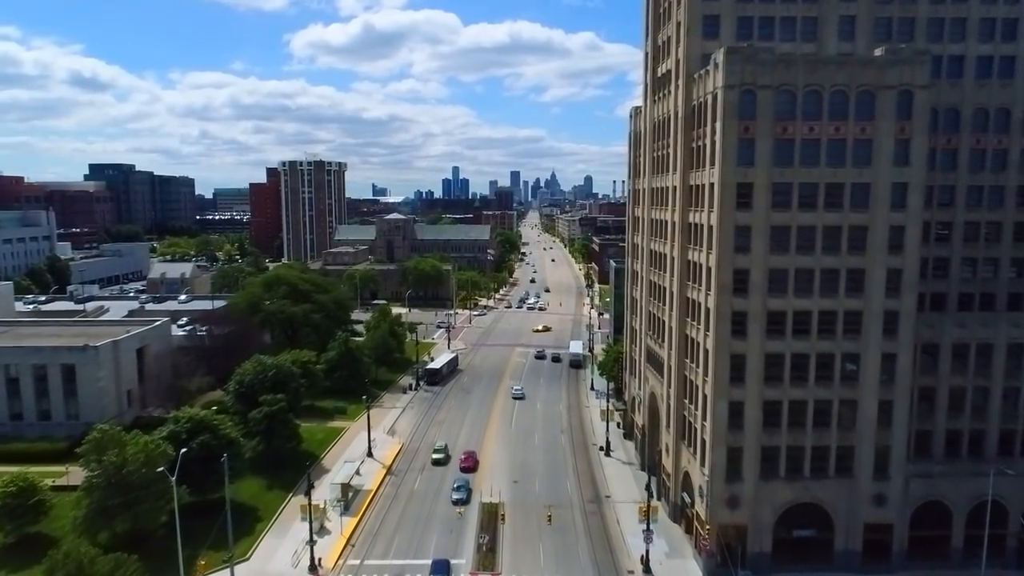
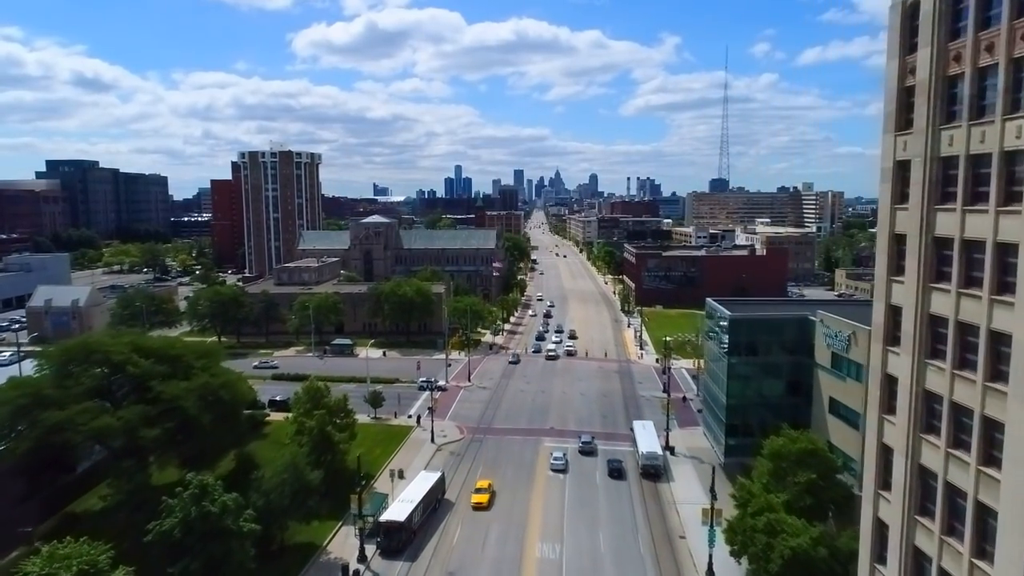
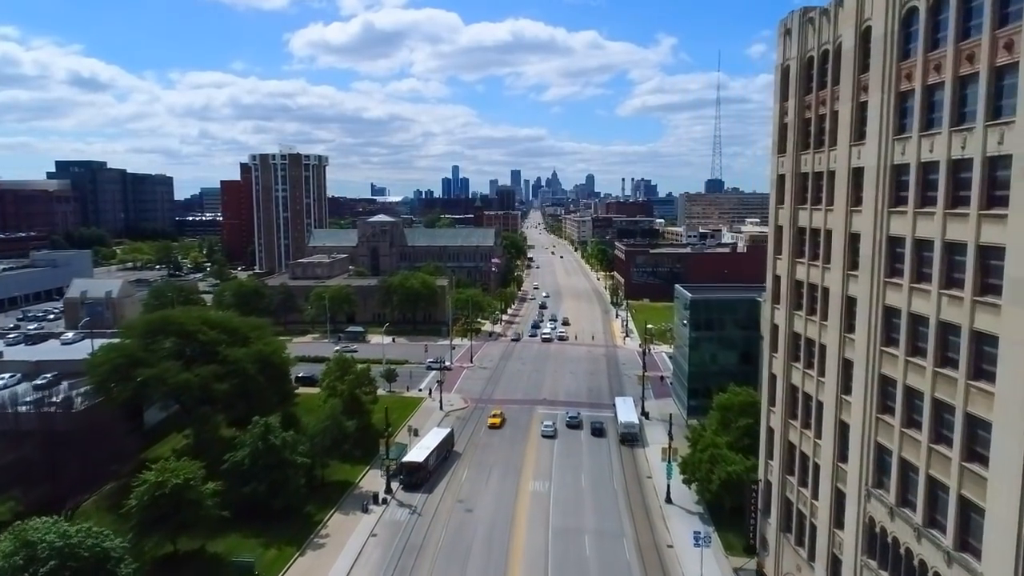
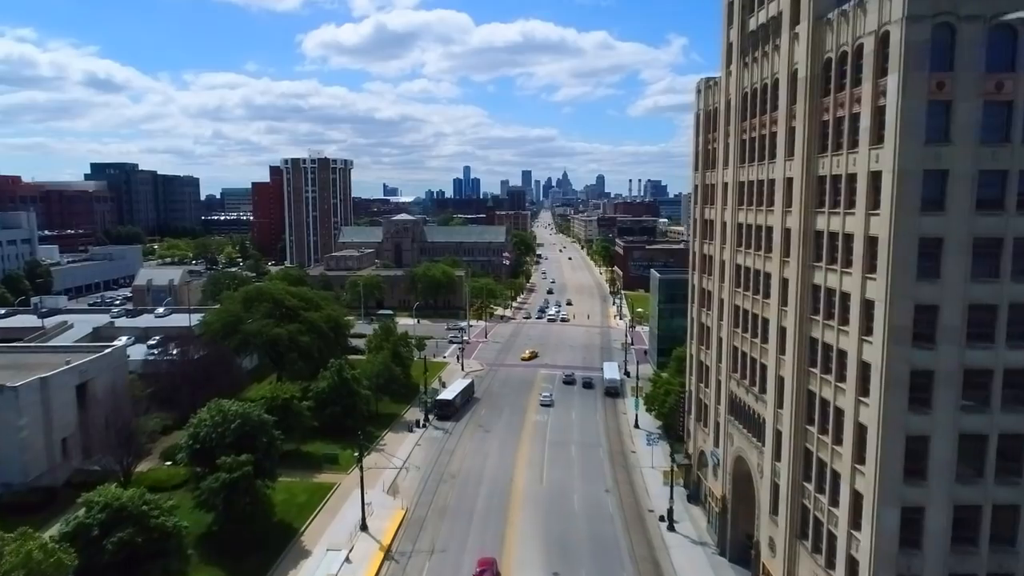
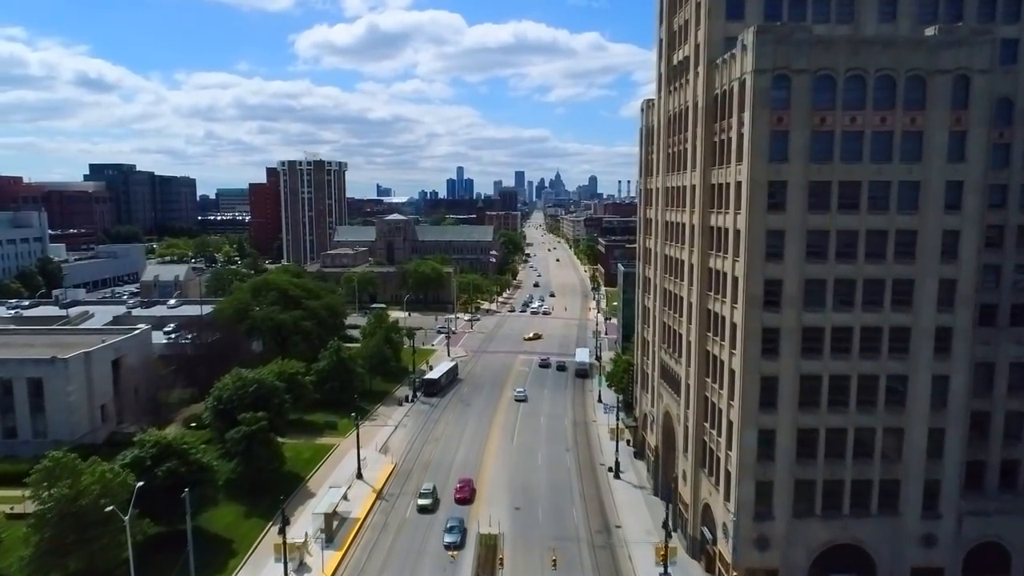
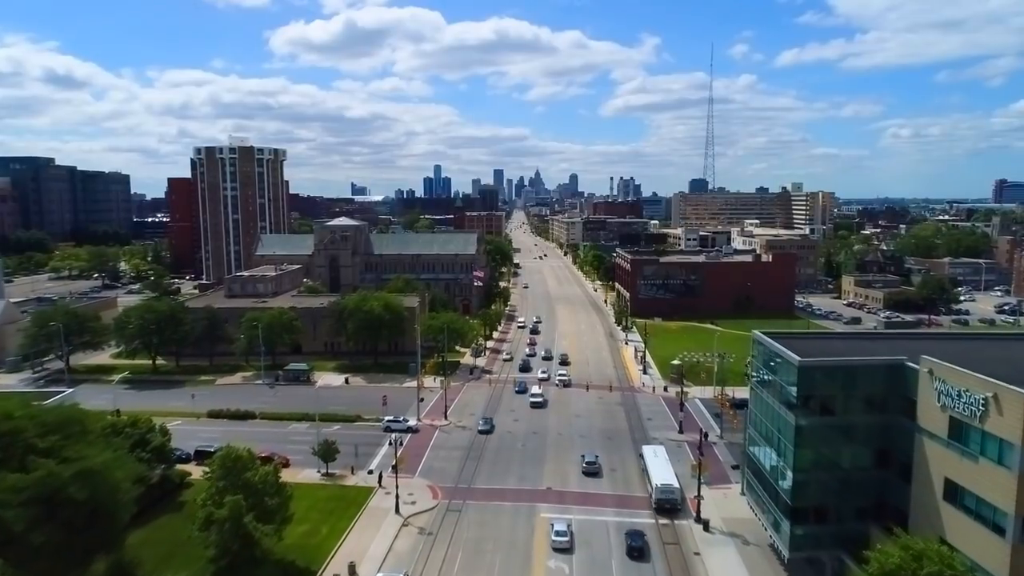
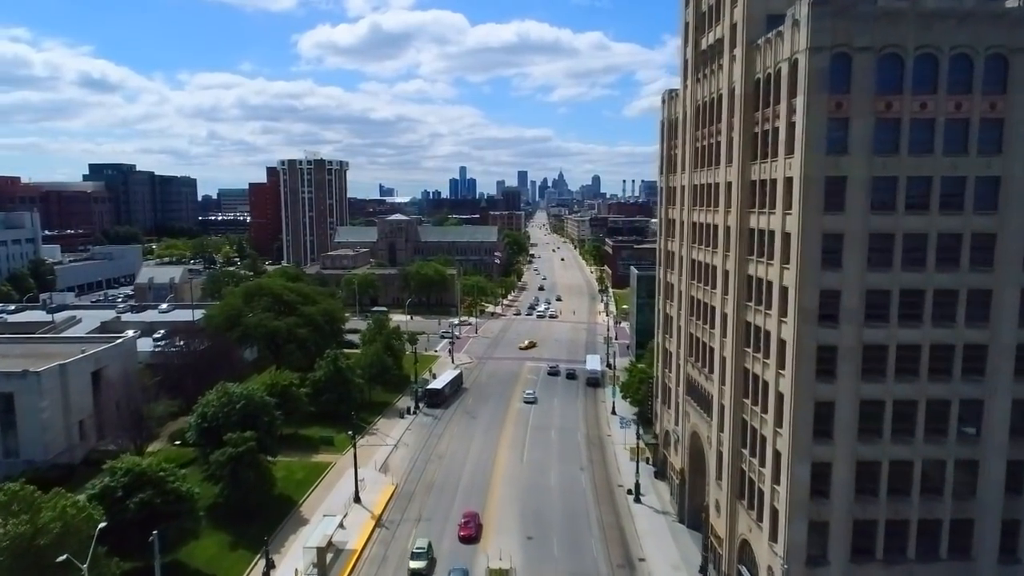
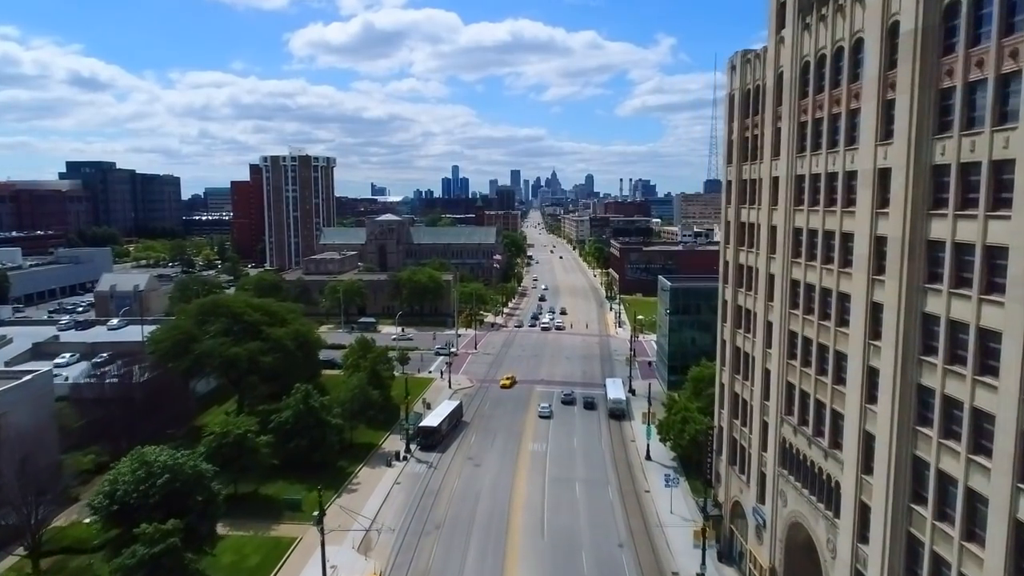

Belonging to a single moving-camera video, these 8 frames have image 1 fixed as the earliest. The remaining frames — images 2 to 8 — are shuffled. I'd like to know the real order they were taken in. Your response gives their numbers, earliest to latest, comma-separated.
5, 7, 4, 8, 3, 2, 6
